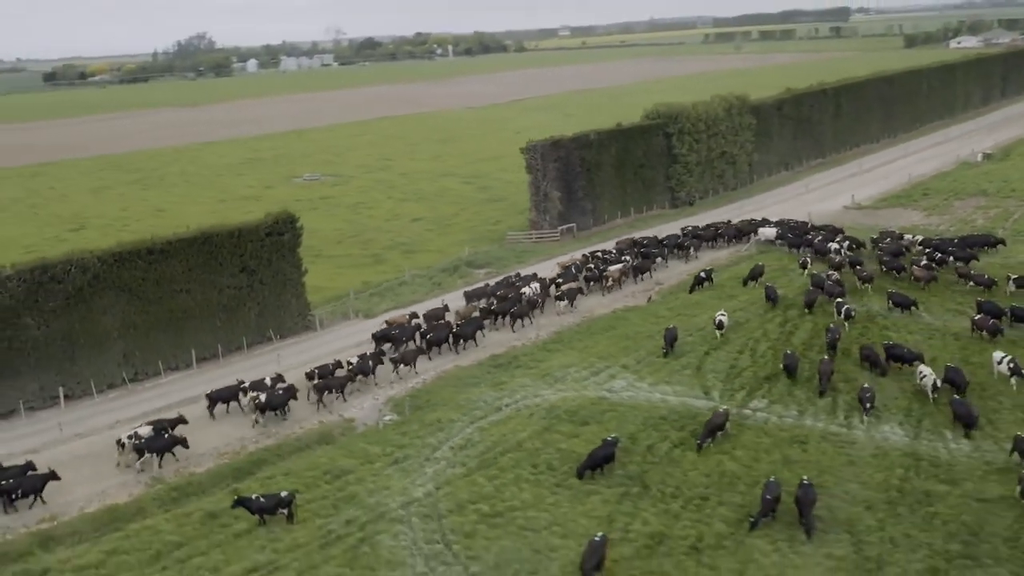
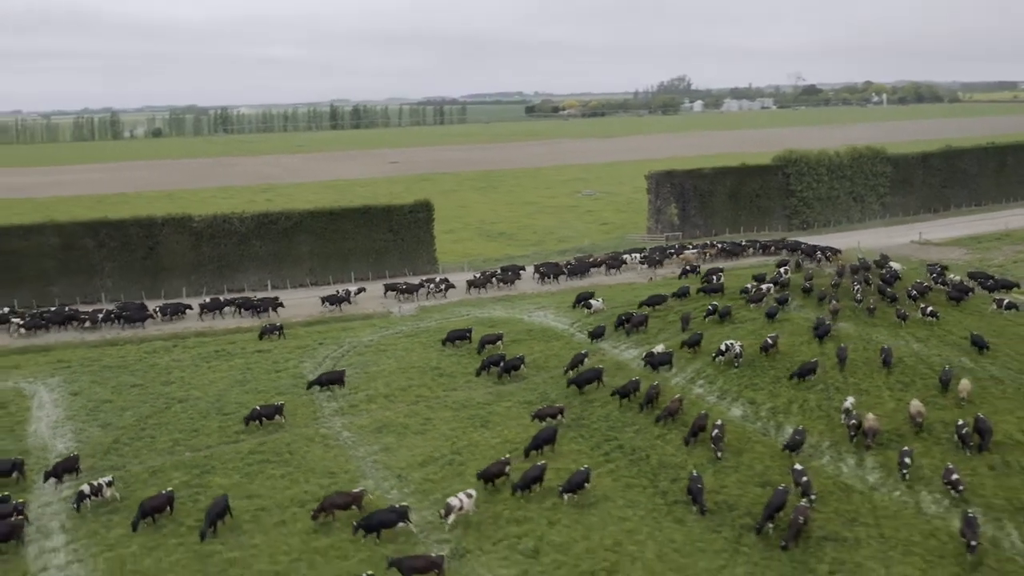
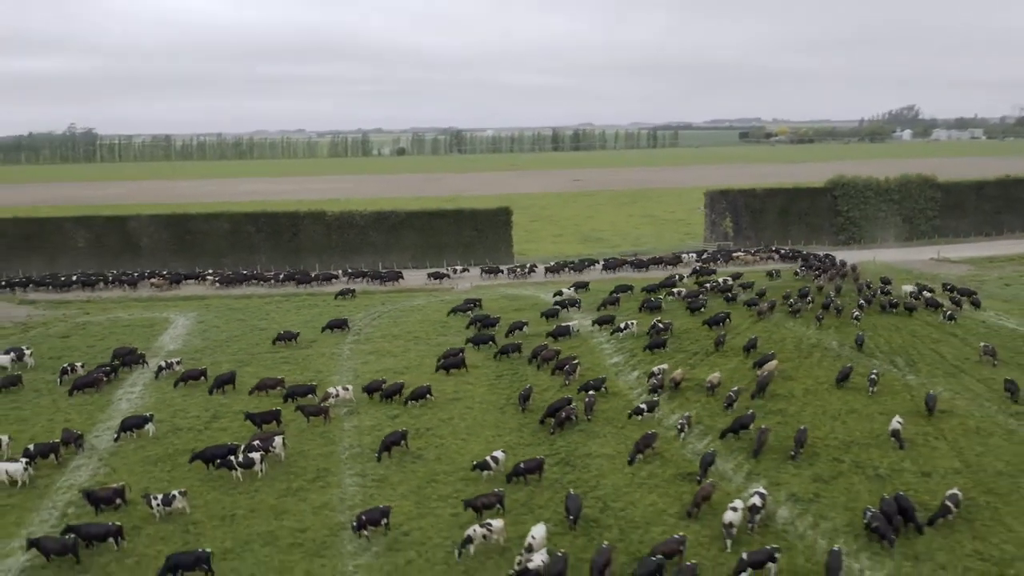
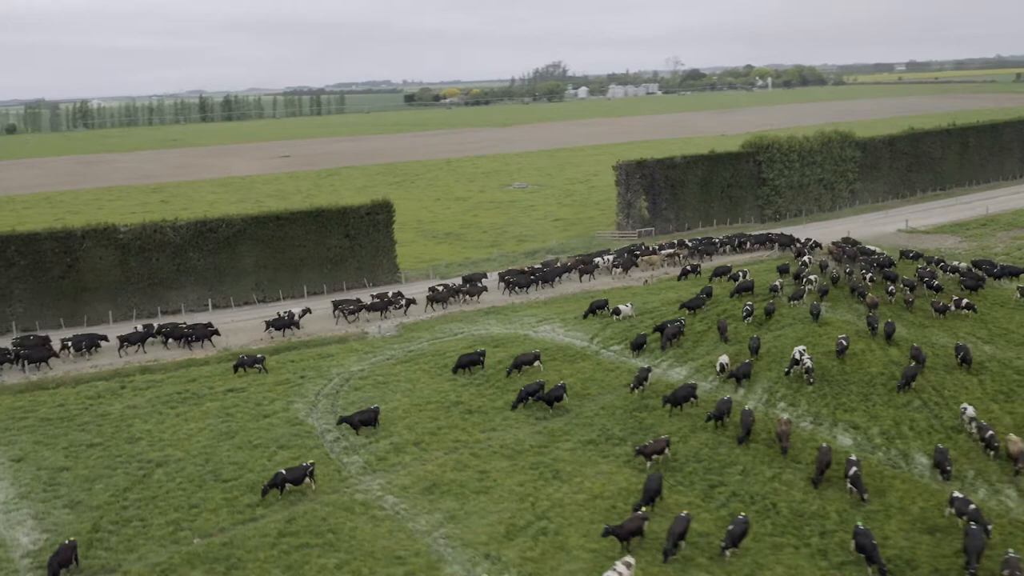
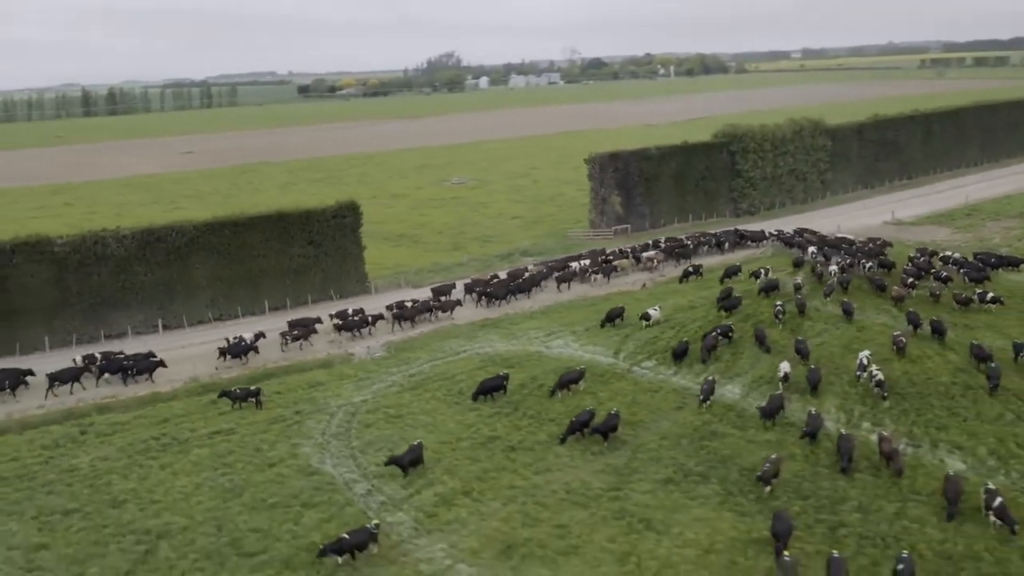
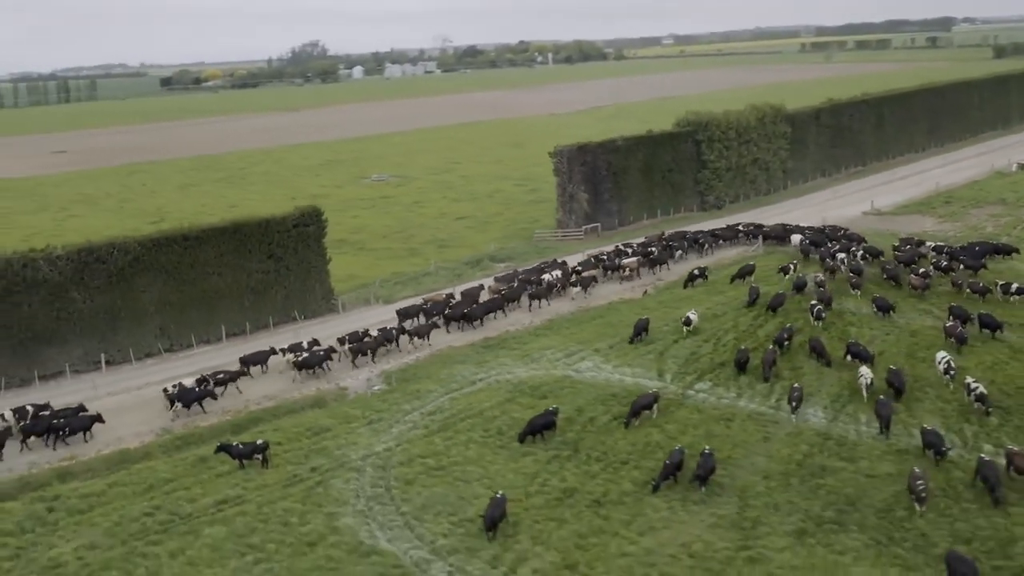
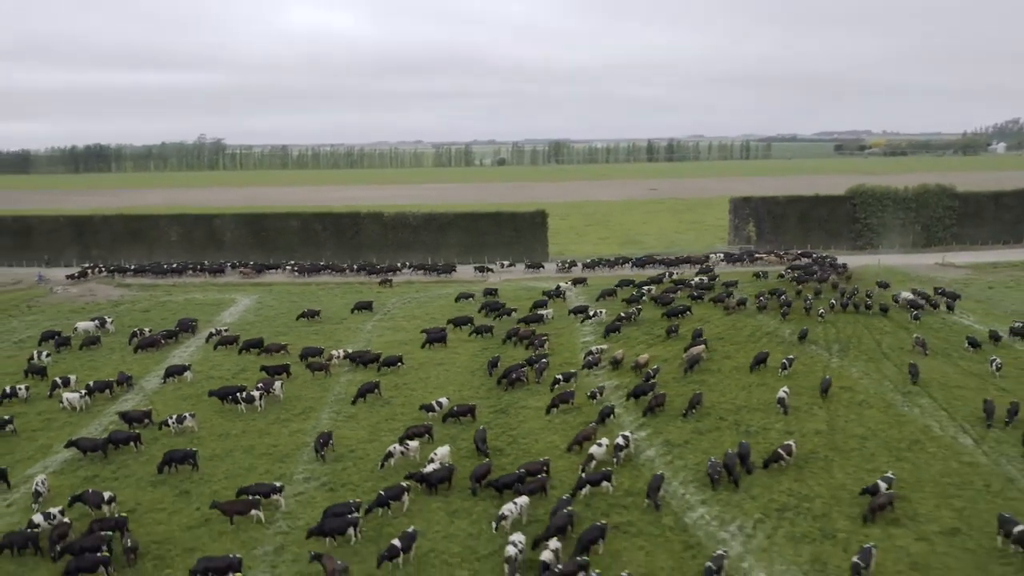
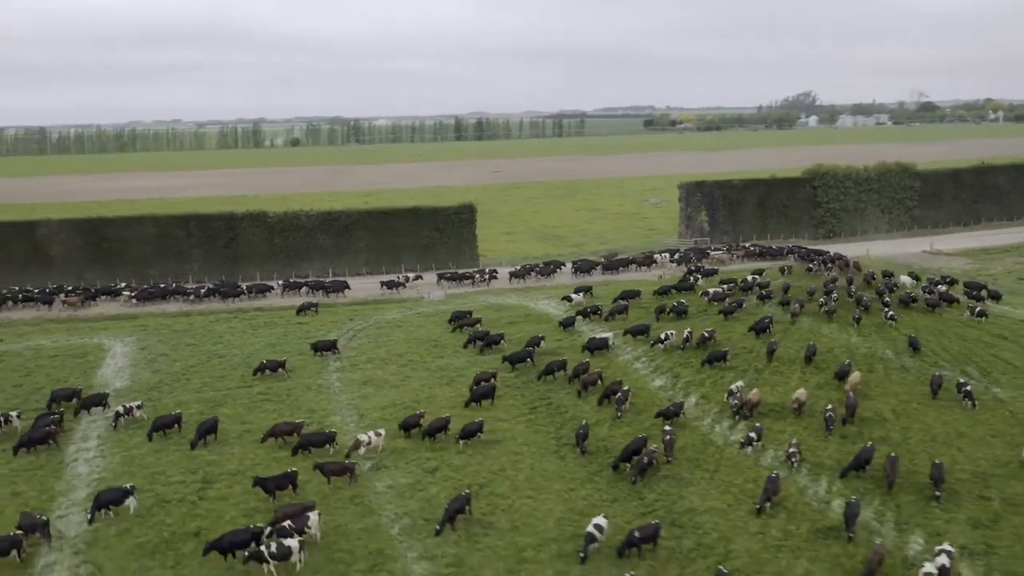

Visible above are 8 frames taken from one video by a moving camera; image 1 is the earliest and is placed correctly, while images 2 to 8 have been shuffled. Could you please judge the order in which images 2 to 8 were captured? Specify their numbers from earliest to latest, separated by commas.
6, 5, 4, 2, 8, 3, 7
